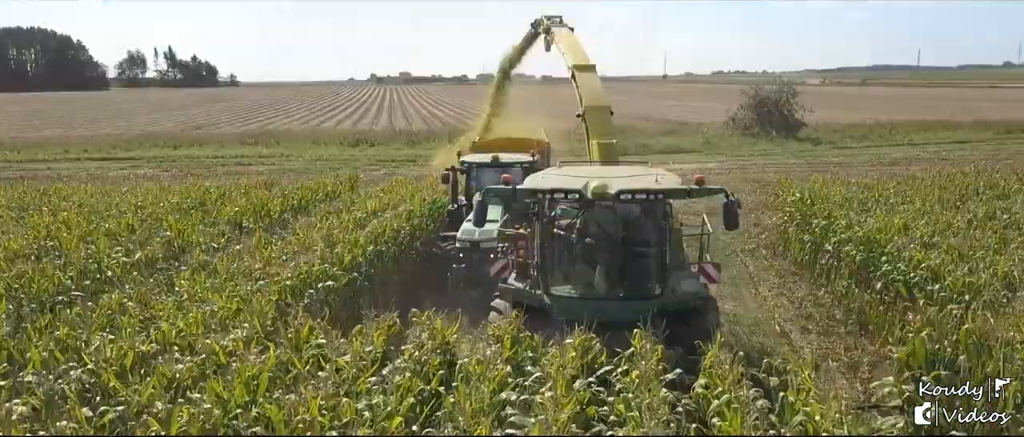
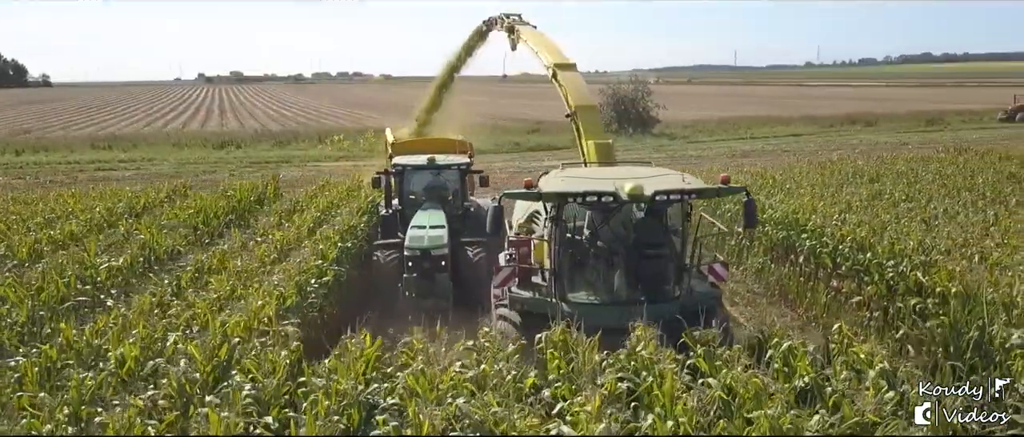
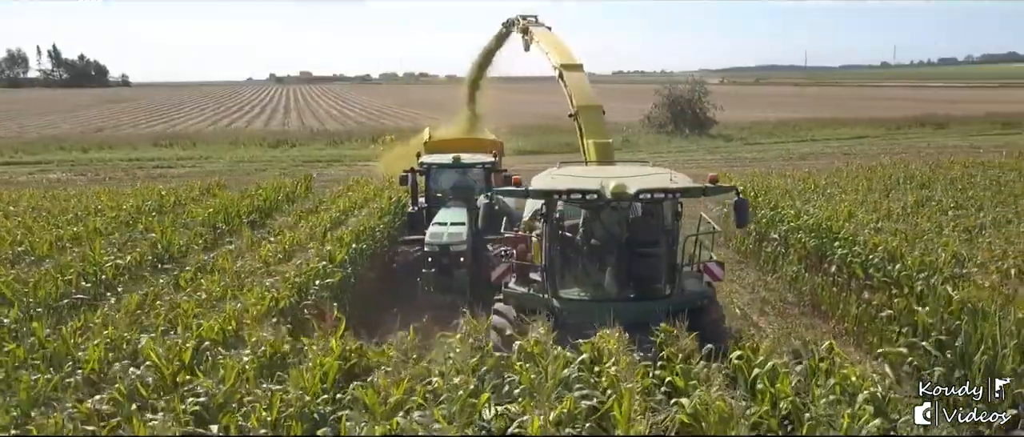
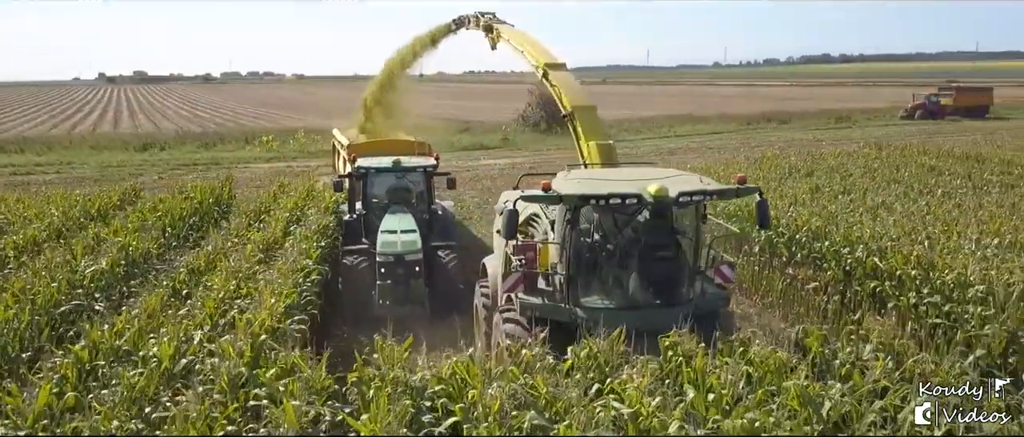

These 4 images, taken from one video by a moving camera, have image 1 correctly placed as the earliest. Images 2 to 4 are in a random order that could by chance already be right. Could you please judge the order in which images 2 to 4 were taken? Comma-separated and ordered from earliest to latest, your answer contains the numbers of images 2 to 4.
3, 2, 4
